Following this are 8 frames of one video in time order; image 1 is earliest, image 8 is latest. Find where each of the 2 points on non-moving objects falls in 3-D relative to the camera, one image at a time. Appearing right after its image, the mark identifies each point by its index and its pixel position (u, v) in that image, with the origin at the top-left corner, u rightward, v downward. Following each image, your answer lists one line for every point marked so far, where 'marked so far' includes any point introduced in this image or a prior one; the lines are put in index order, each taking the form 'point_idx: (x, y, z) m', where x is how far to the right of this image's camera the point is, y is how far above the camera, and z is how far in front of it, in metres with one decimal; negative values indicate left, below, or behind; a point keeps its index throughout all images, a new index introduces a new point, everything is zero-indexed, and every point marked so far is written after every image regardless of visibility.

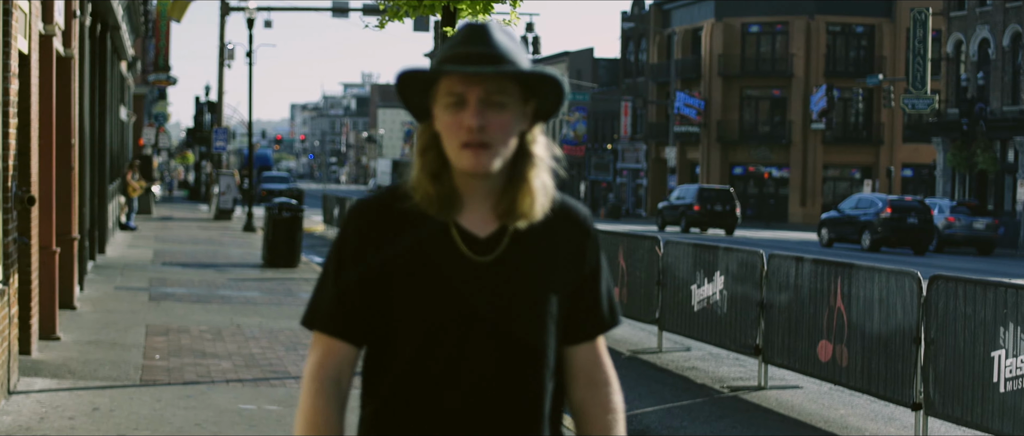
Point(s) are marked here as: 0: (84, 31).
0: (-3.9, +1.7, +15.0) m
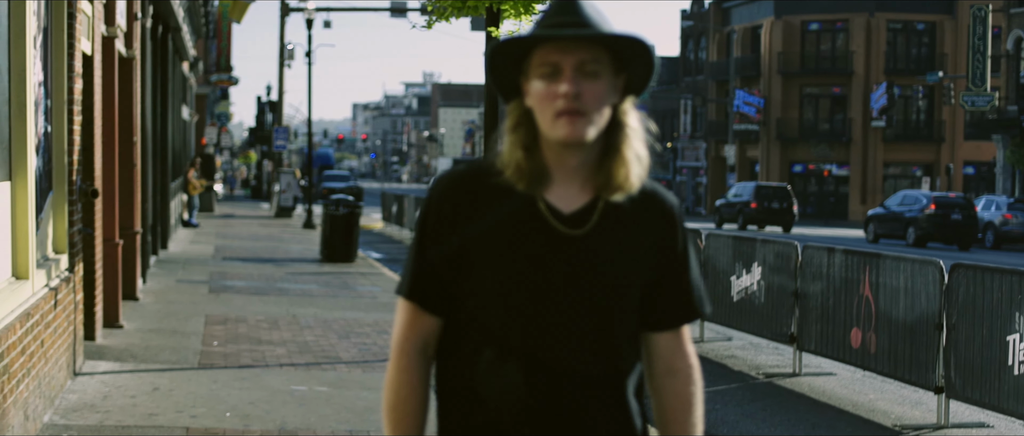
0: (-3.5, +1.8, +15.5) m
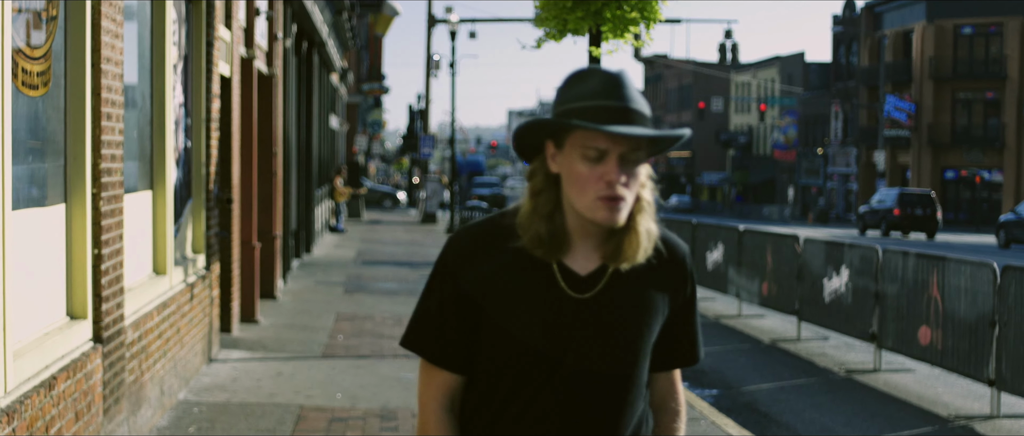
0: (-2.3, +1.7, +16.6) m
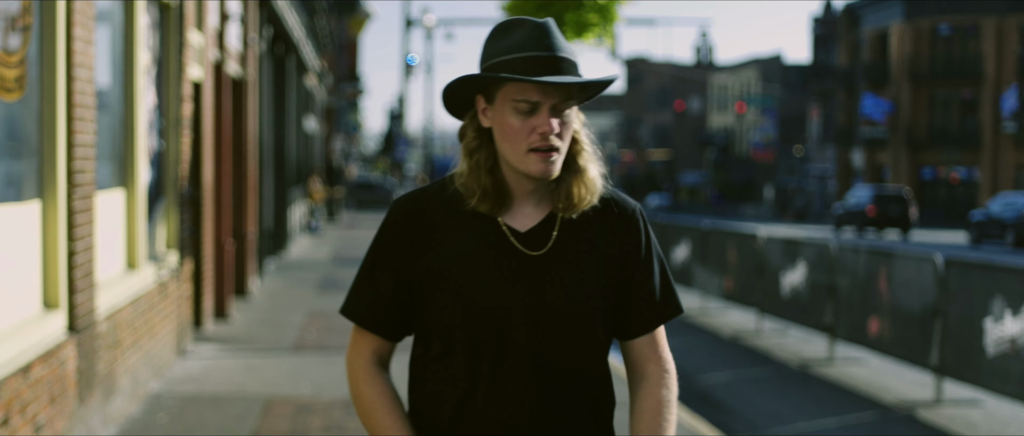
0: (-2.6, +1.7, +16.9) m
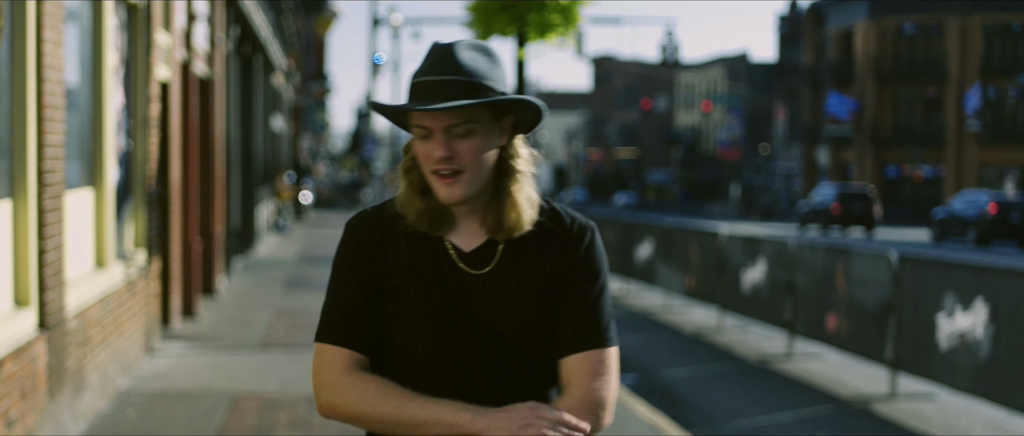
0: (-3.0, +1.7, +17.0) m
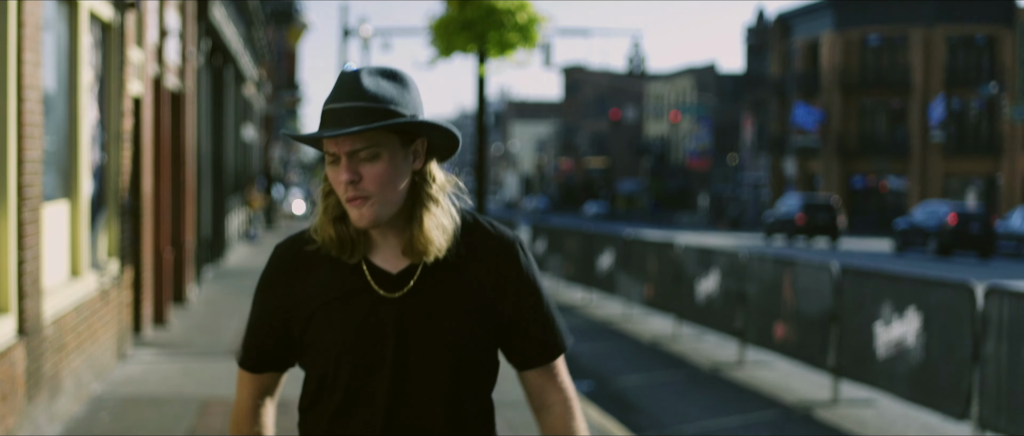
0: (-3.3, +1.6, +17.4) m
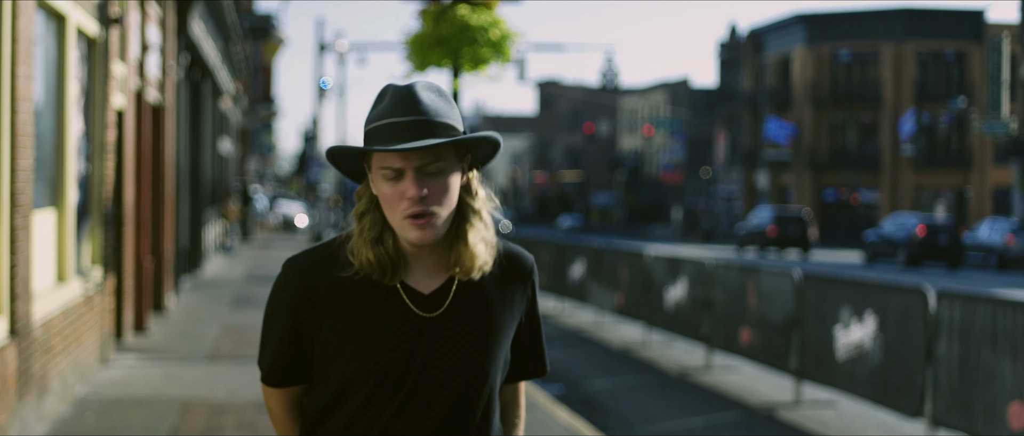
0: (-3.6, +1.5, +17.6) m
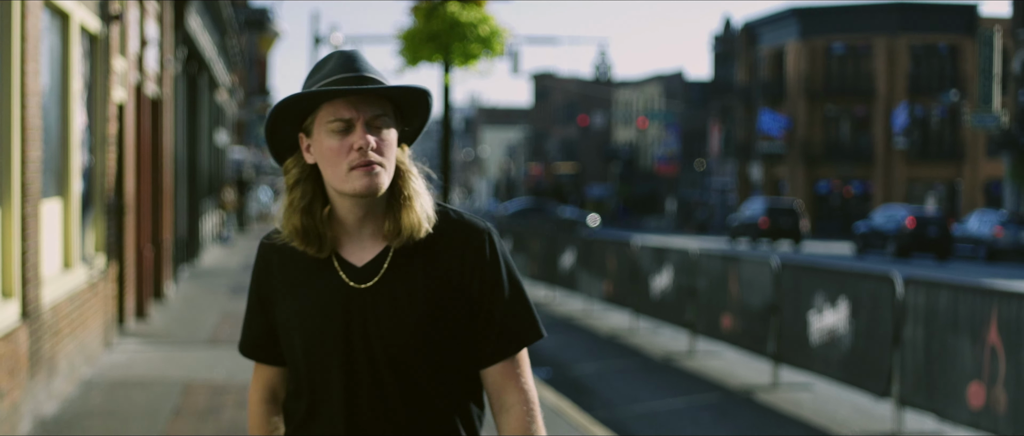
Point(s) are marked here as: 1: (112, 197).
0: (-3.7, +1.6, +18.0) m
1: (-2.7, +0.2, +10.9) m
